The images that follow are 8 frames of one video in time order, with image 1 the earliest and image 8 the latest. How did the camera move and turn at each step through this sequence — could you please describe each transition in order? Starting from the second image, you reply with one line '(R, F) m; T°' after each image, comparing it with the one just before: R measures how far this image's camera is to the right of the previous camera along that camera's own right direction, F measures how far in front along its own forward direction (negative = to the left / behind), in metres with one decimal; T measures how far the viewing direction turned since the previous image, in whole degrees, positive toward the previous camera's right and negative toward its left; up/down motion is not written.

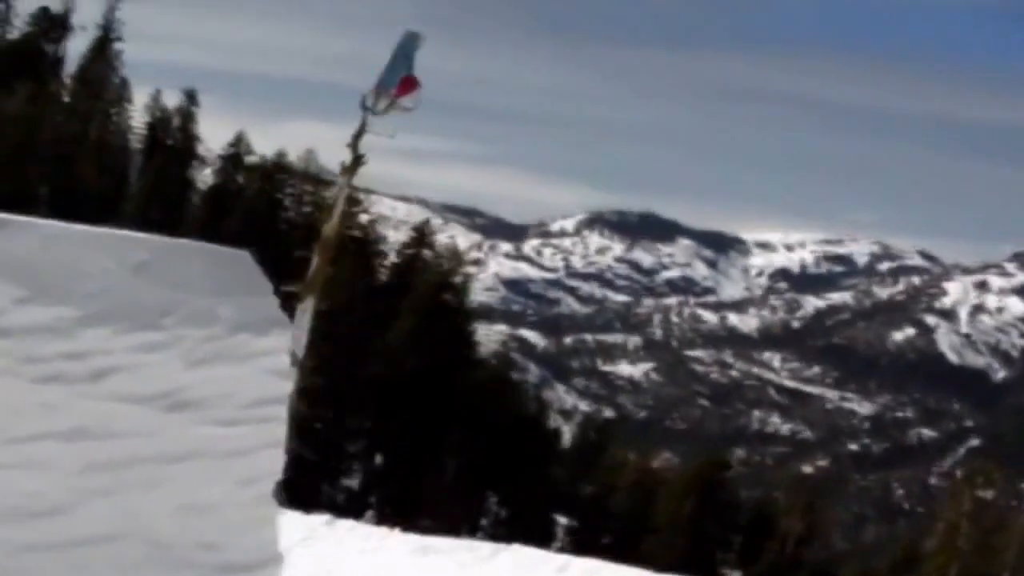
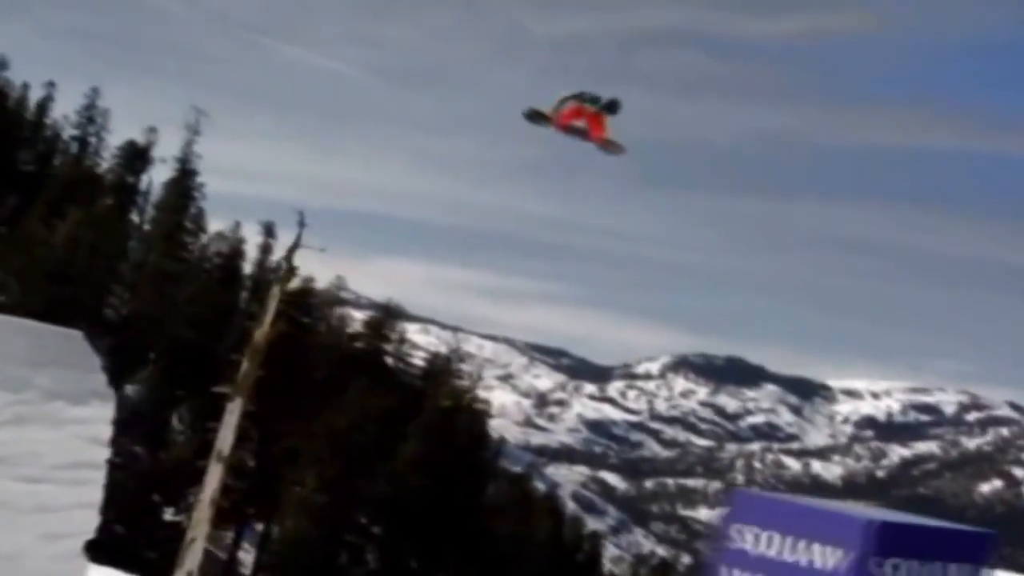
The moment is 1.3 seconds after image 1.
(+2.8, -1.1) m; -4°
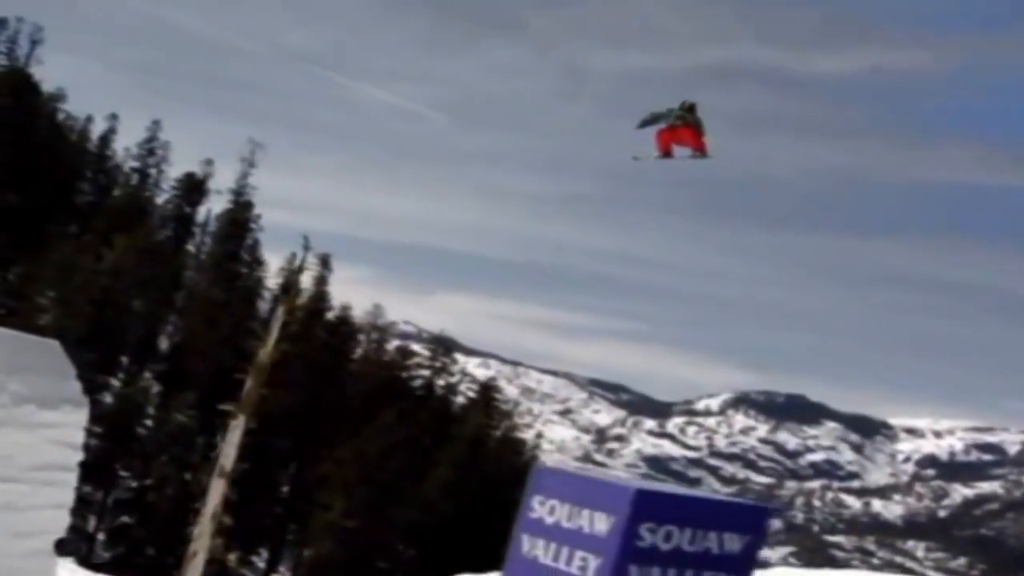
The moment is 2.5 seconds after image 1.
(+1.1, -0.6) m; -2°
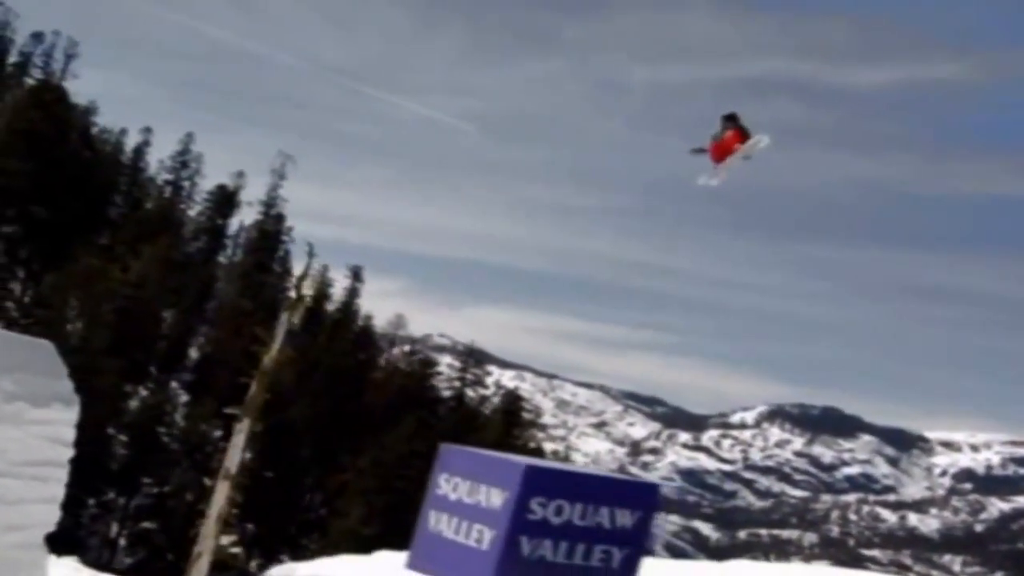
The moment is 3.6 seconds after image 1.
(+0.6, -0.4) m; -1°
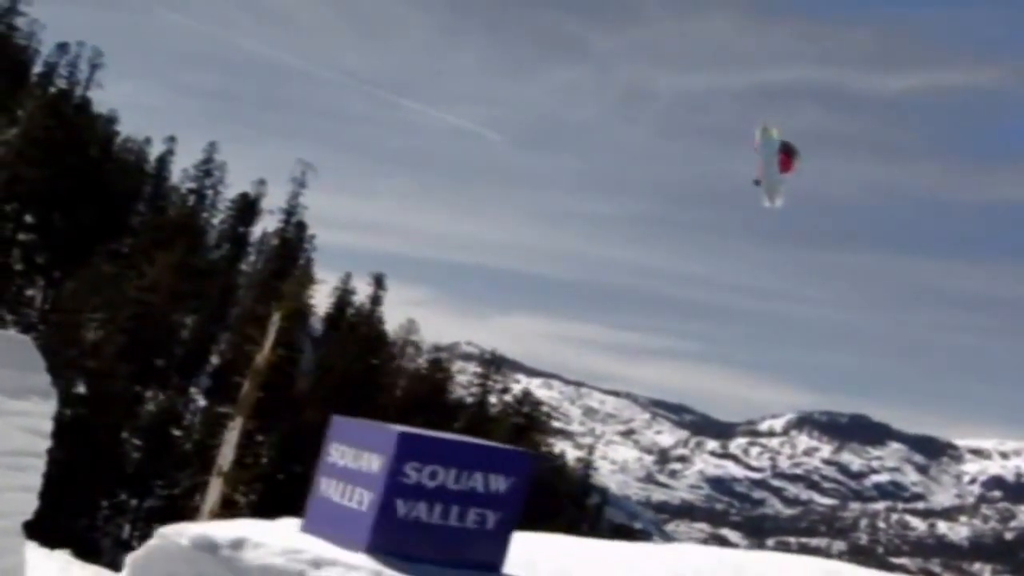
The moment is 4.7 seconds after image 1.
(+0.7, -0.4) m; -1°
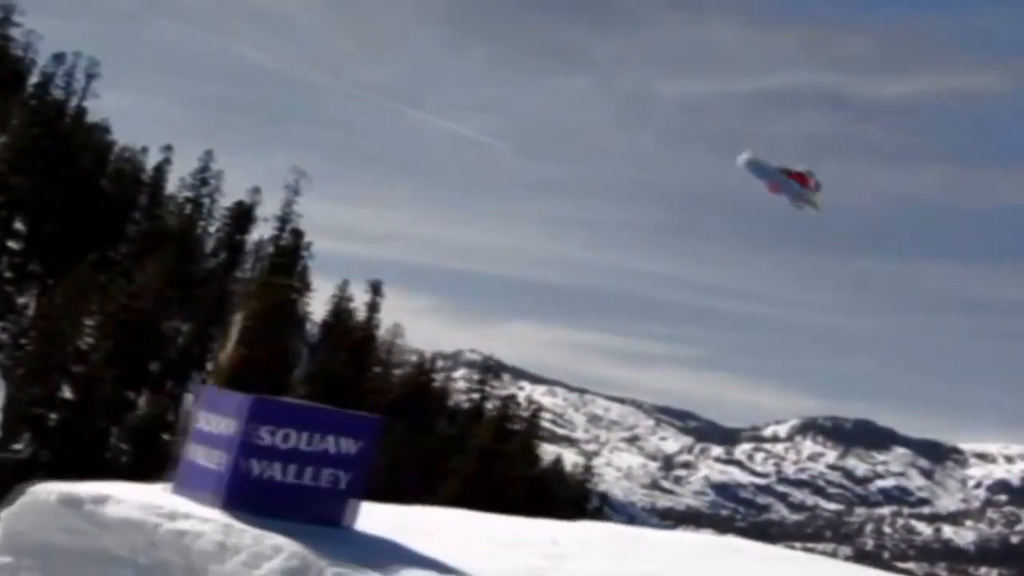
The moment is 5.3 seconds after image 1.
(+0.7, -0.1) m; 0°
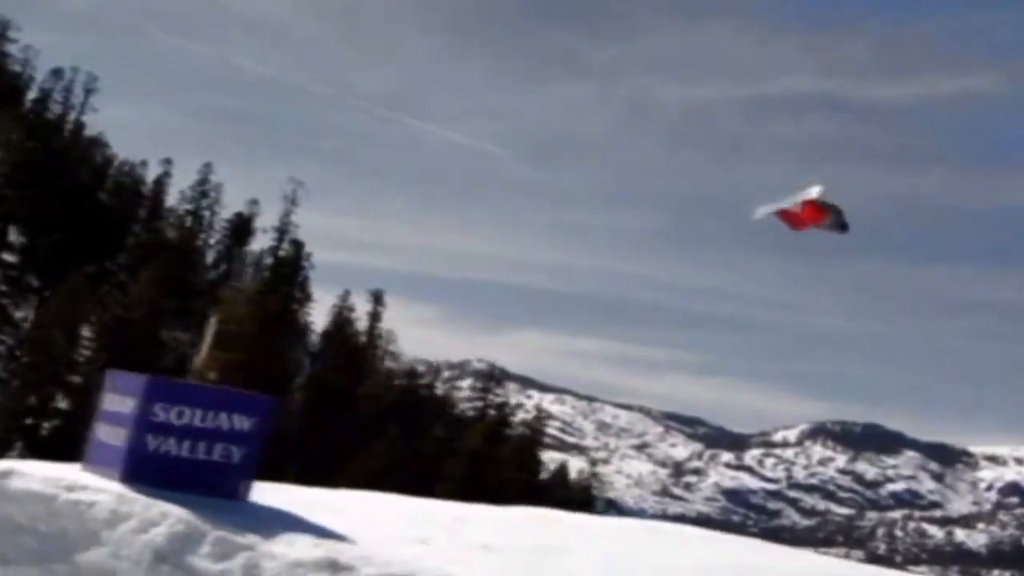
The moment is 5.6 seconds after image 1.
(-2.7, -3.0) m; 0°
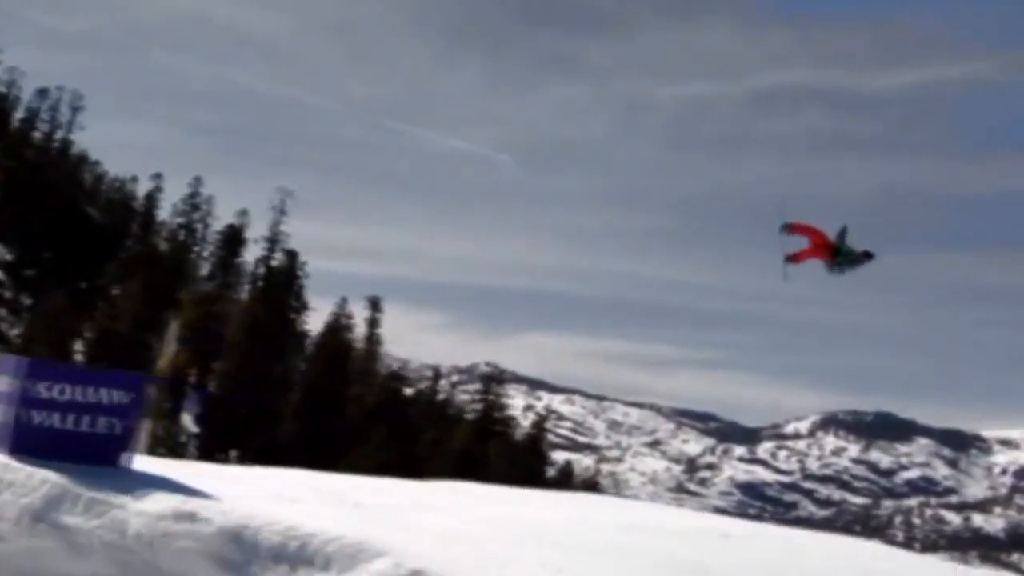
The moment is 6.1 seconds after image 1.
(-1.8, -1.5) m; 0°
